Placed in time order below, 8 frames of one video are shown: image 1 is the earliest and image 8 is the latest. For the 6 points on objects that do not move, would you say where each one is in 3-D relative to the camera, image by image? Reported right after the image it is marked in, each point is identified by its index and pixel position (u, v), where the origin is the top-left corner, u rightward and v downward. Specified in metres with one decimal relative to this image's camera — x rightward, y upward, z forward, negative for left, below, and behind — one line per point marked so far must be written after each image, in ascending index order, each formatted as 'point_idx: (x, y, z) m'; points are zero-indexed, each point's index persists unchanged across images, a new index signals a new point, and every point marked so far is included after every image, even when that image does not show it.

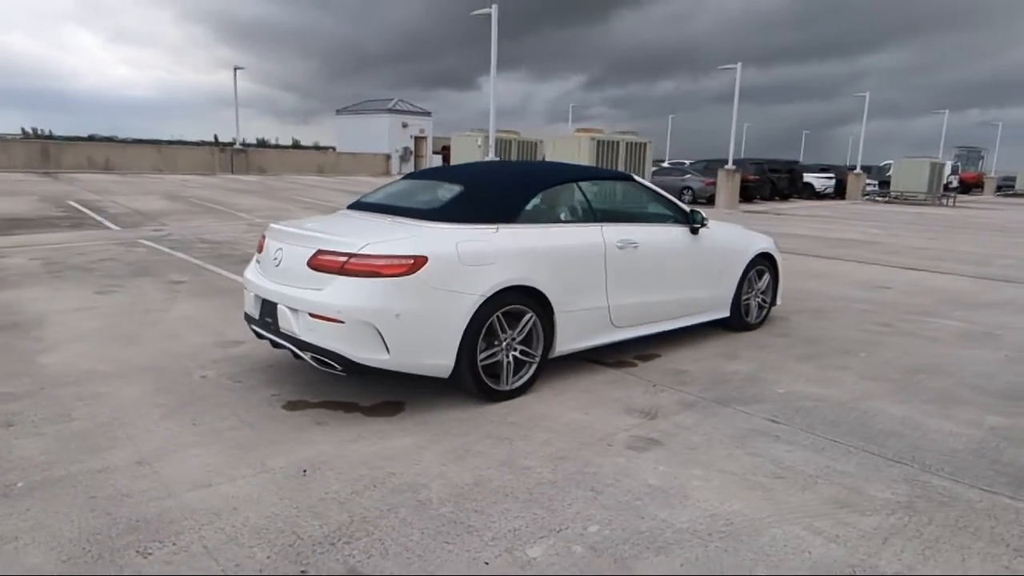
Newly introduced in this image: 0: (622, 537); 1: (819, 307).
0: (+0.5, -1.1, +2.9) m
1: (+3.3, -0.2, +7.3) m
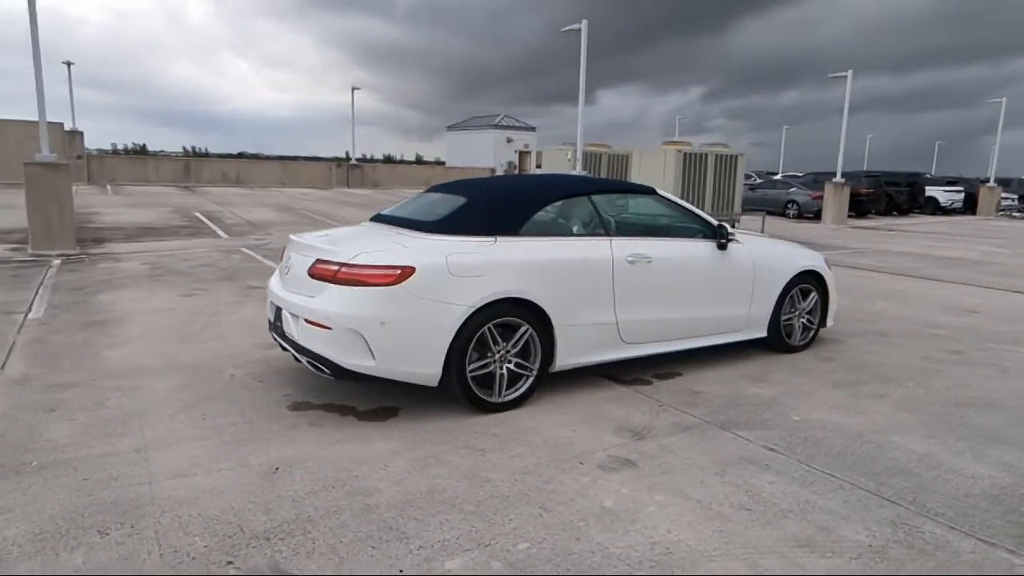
0: (+0.1, -1.1, +2.9) m
1: (+3.7, -0.4, +6.8) m
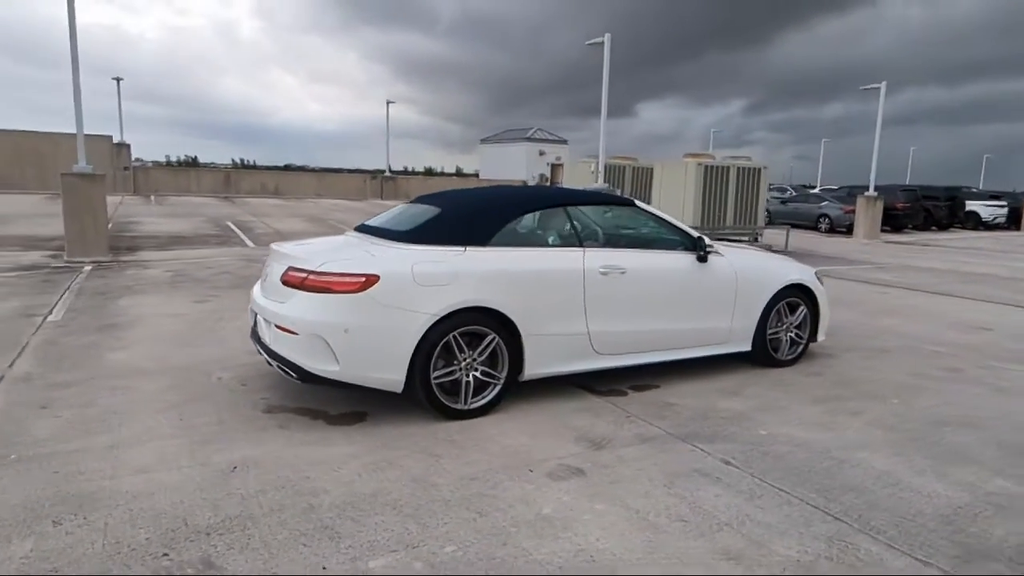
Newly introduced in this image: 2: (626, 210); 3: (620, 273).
0: (-0.2, -1.2, +2.9) m
1: (+3.6, -0.6, +6.6) m
2: (+0.9, +0.6, +5.3) m
3: (+0.8, +0.1, +5.0) m
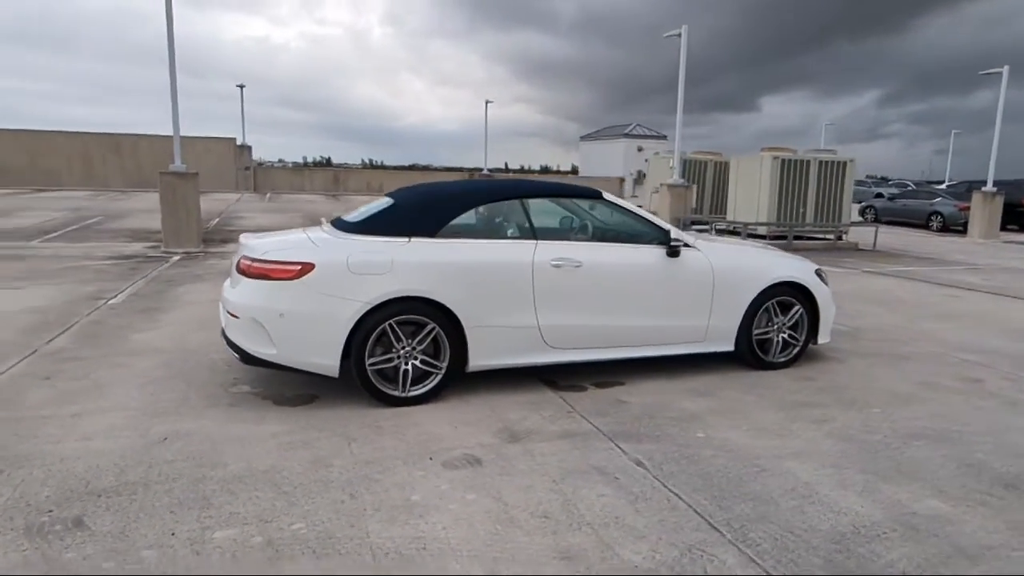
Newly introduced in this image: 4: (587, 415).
0: (-0.9, -1.1, +3.0) m
1: (+3.4, -0.6, +6.0) m
2: (+0.6, +0.6, +5.1) m
3: (+0.4, +0.2, +4.9) m
4: (+0.5, -0.8, +4.5) m
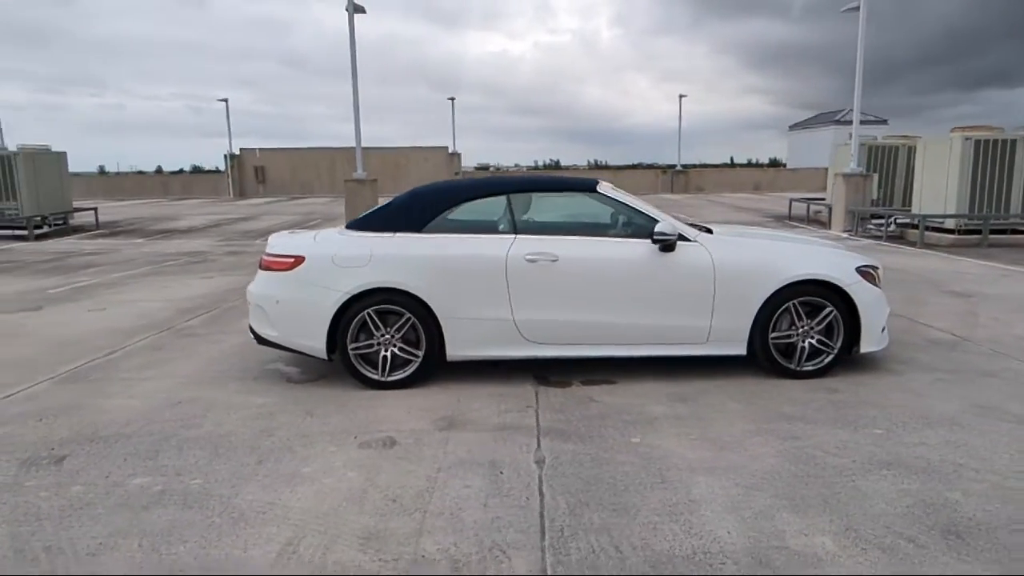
0: (-1.6, -1.0, +3.4) m
1: (+3.5, -0.6, +4.9) m
2: (+0.5, +0.7, +5.0) m
3: (+0.3, +0.2, +4.8) m
4: (+0.2, -0.8, +4.4) m
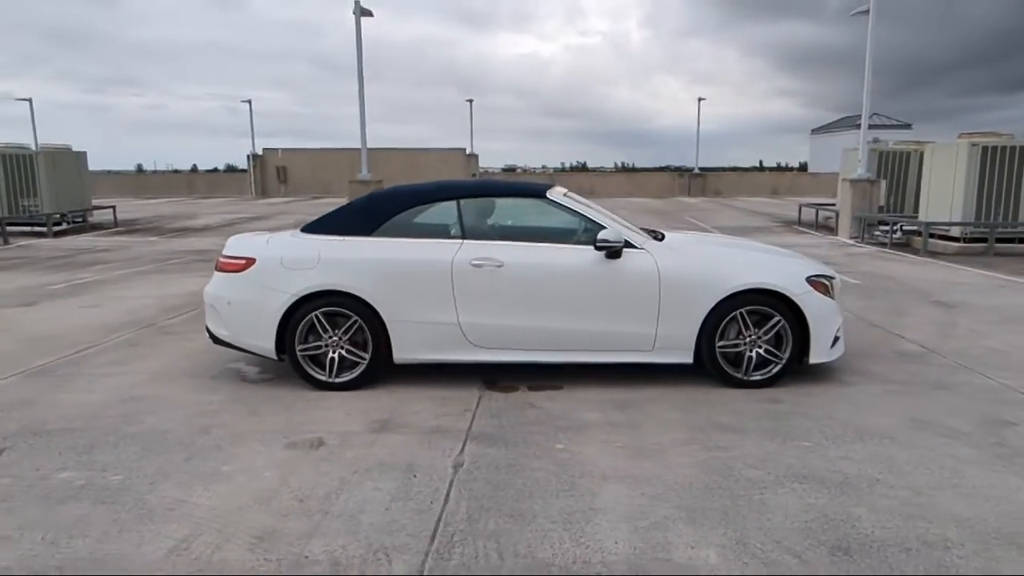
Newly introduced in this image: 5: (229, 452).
0: (-2.0, -1.0, +3.5) m
1: (+3.1, -0.7, +4.8) m
2: (+0.2, +0.6, +5.0) m
3: (-0.1, +0.2, +4.8) m
4: (-0.2, -0.8, +4.4) m
5: (-1.6, -0.9, +3.9) m
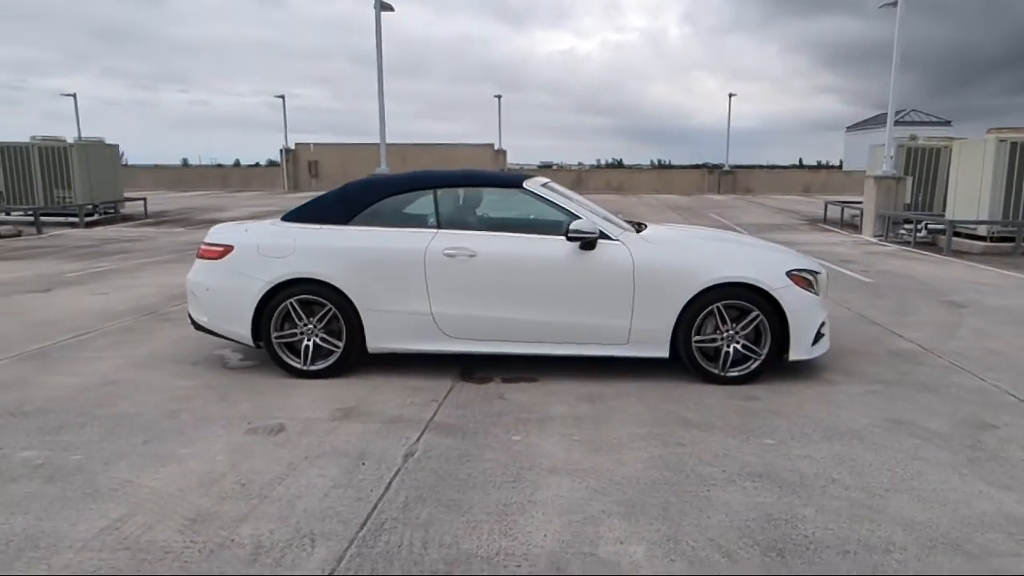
0: (-2.3, -0.9, +3.6) m
1: (+2.9, -0.6, +4.6) m
2: (0.0, +0.7, +4.9) m
3: (-0.3, +0.2, +4.7) m
4: (-0.4, -0.8, +4.4) m
5: (-1.9, -0.9, +4.0) m
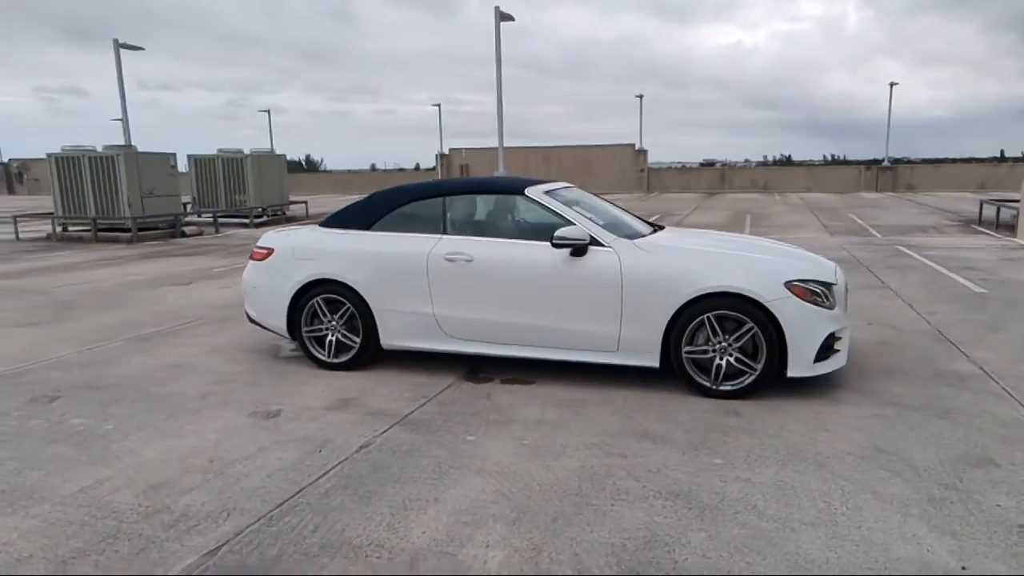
0: (-2.6, -0.9, +4.2) m
1: (+2.7, -0.7, +4.0) m
2: (0.0, +0.7, +5.0) m
3: (-0.3, +0.2, +4.9) m
4: (-0.6, -0.8, +4.6) m
5: (-2.0, -0.8, +4.5) m
